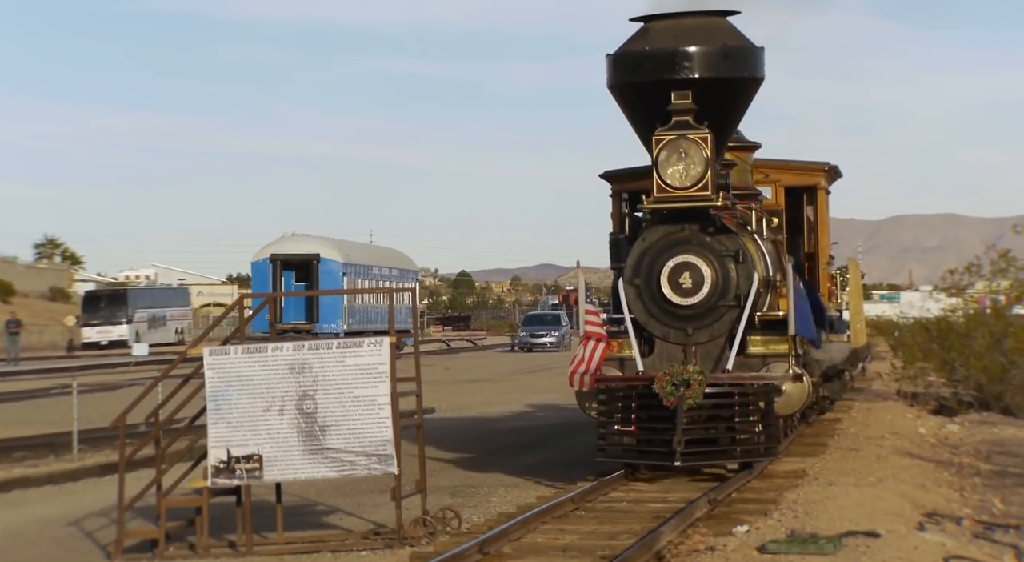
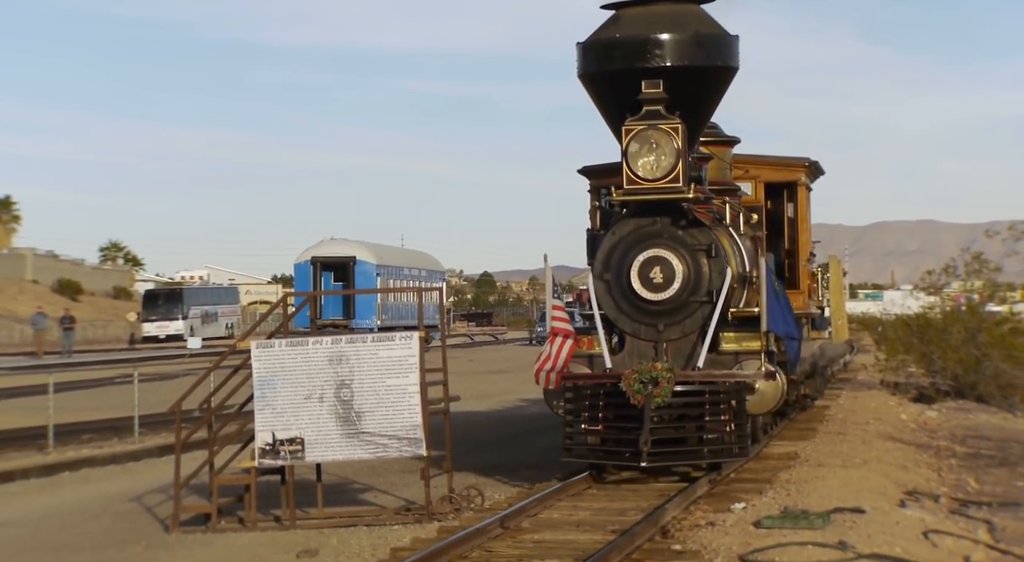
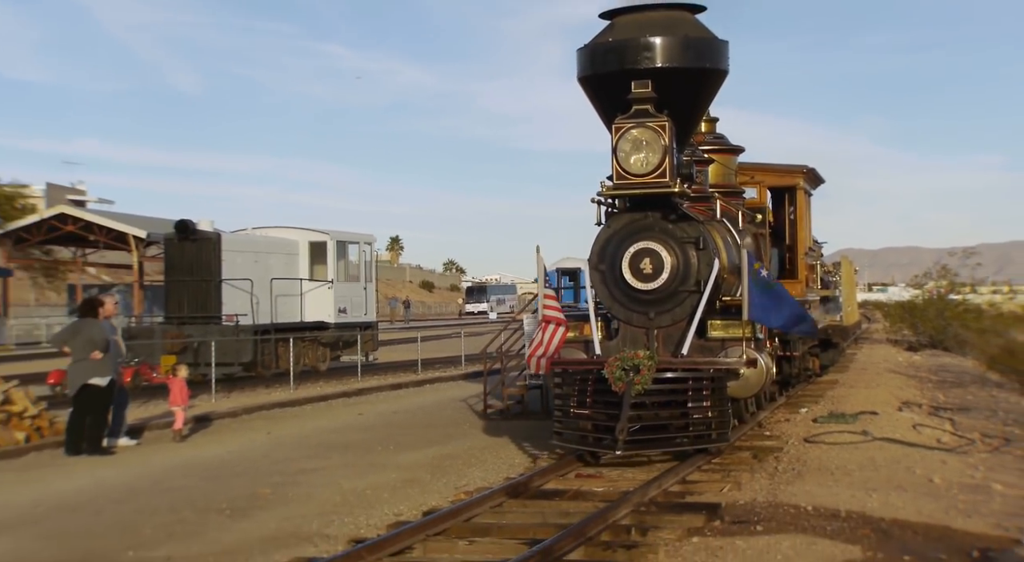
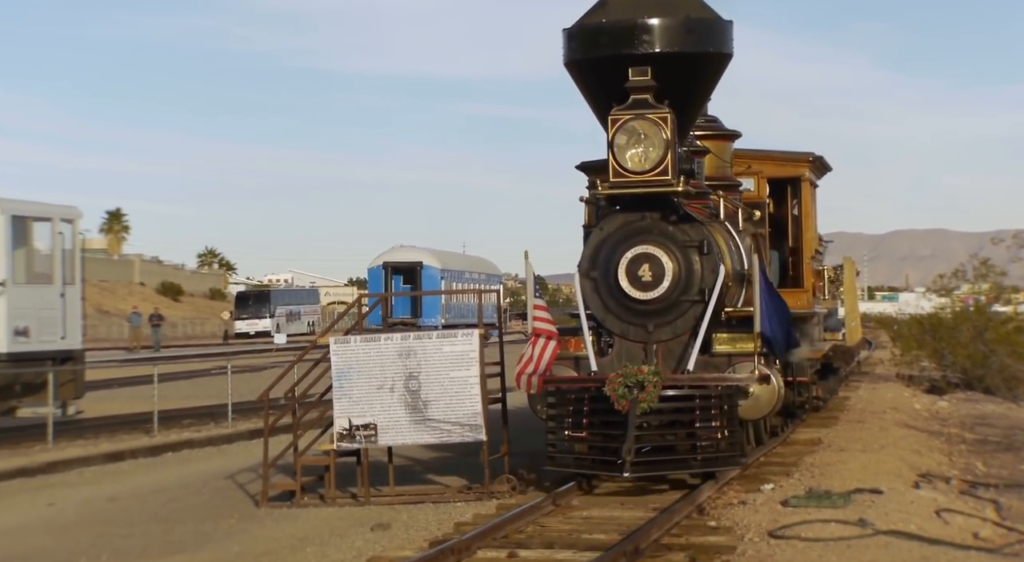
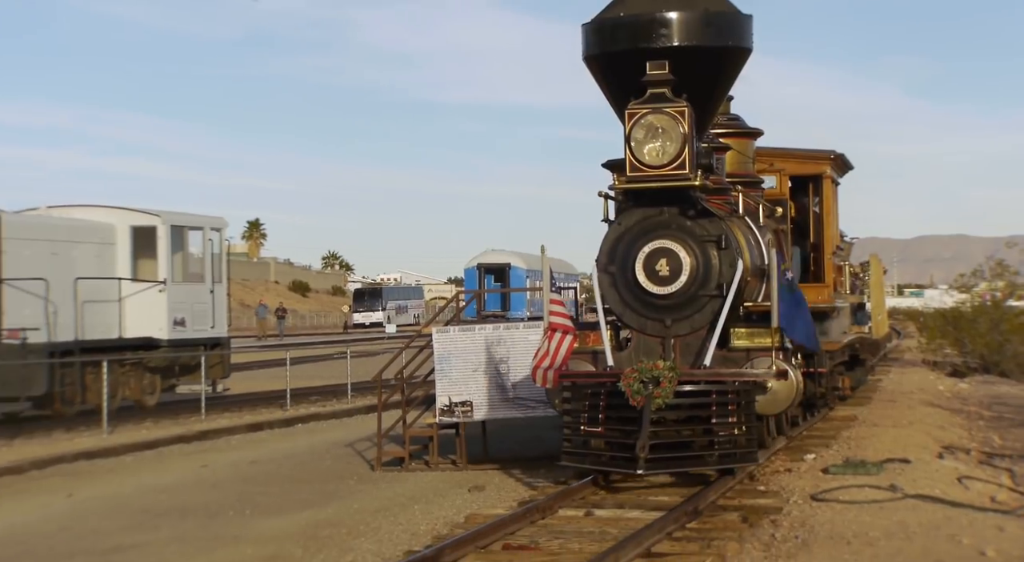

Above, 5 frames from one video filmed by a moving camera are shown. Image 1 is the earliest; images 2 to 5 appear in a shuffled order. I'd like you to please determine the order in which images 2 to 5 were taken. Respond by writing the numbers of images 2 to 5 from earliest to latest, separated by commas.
2, 4, 5, 3
